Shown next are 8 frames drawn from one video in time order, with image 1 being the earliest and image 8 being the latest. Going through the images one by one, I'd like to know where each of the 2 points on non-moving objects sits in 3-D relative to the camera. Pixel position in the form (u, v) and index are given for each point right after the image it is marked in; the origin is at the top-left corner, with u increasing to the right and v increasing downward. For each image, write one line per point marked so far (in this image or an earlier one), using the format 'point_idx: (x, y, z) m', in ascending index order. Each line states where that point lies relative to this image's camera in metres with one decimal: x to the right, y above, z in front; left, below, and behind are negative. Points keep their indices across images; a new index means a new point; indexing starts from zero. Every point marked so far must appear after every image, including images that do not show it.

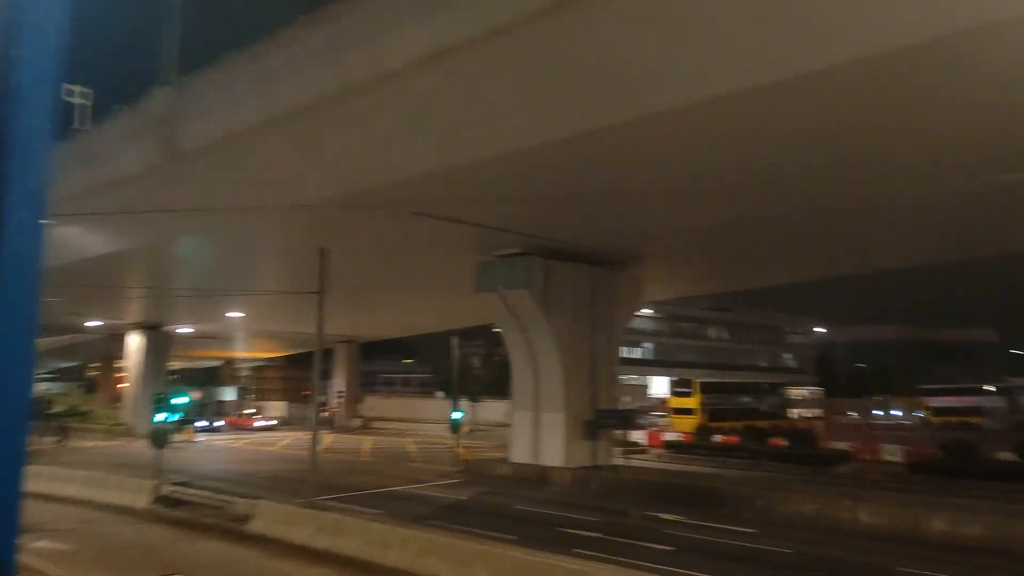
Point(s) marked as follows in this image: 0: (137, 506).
0: (-8.4, -4.9, +18.0) m
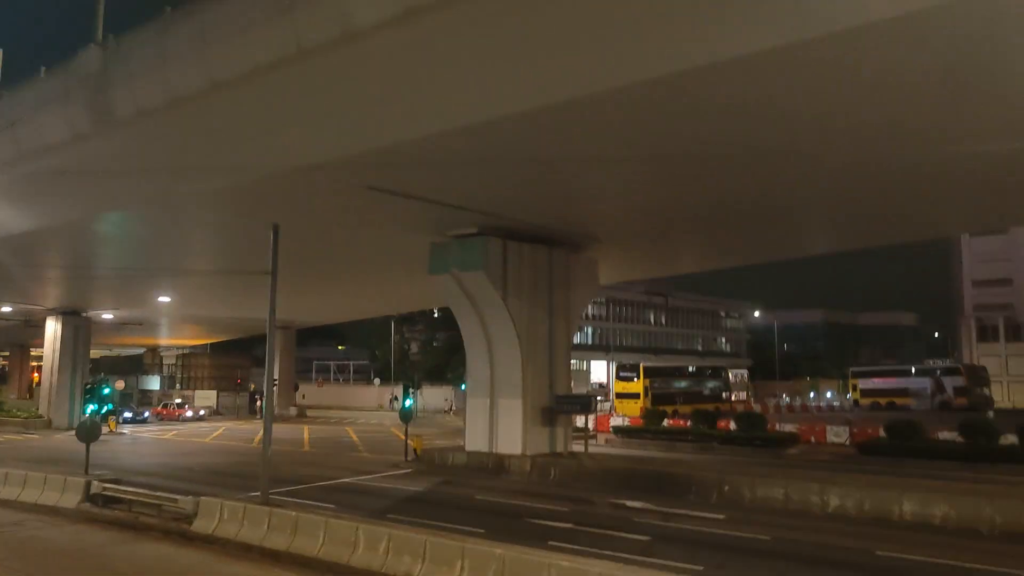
0: (-9.2, -4.5, +16.5) m
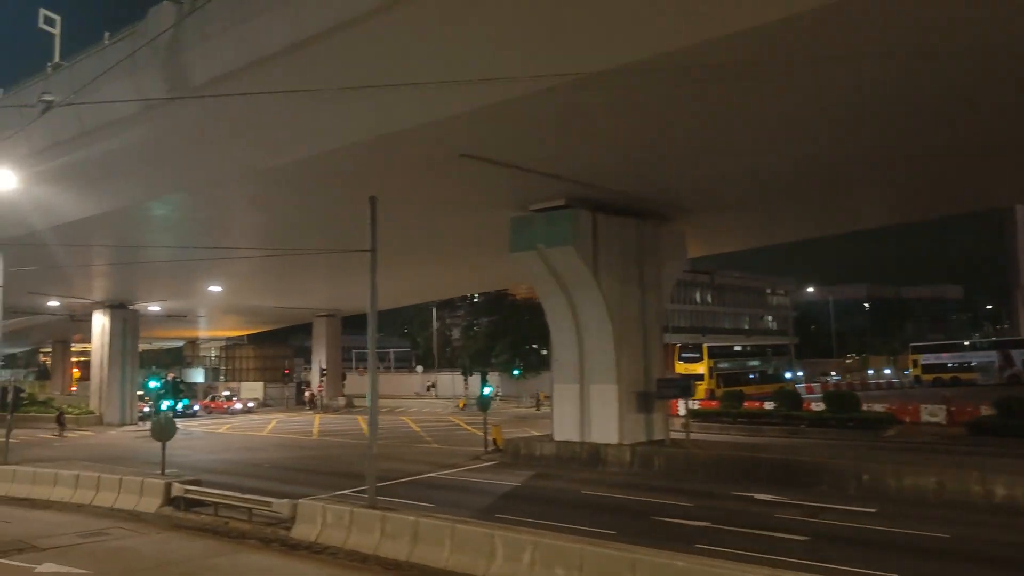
0: (-7.0, -4.3, +15.3) m
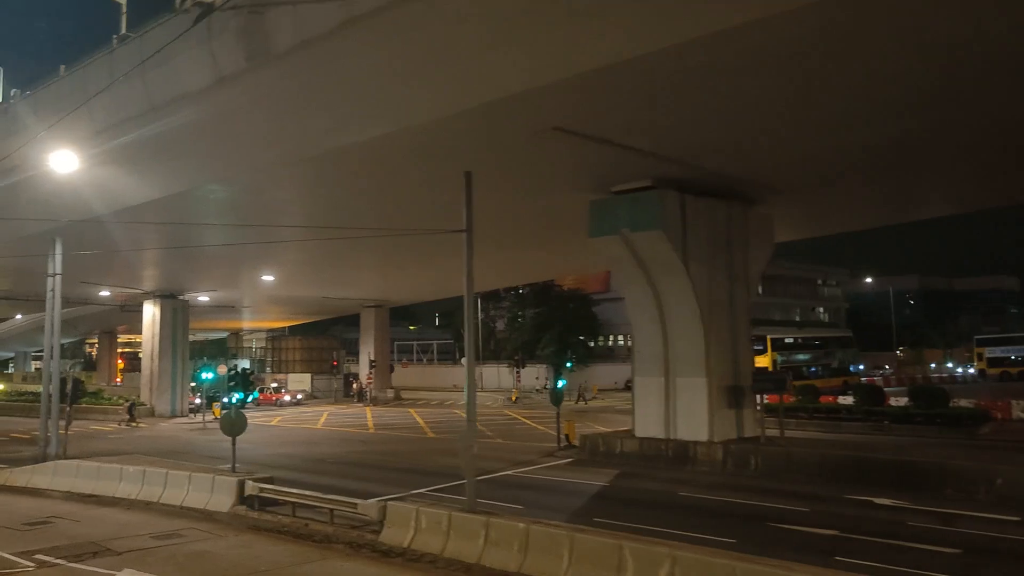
0: (-5.3, -4.0, +14.4) m
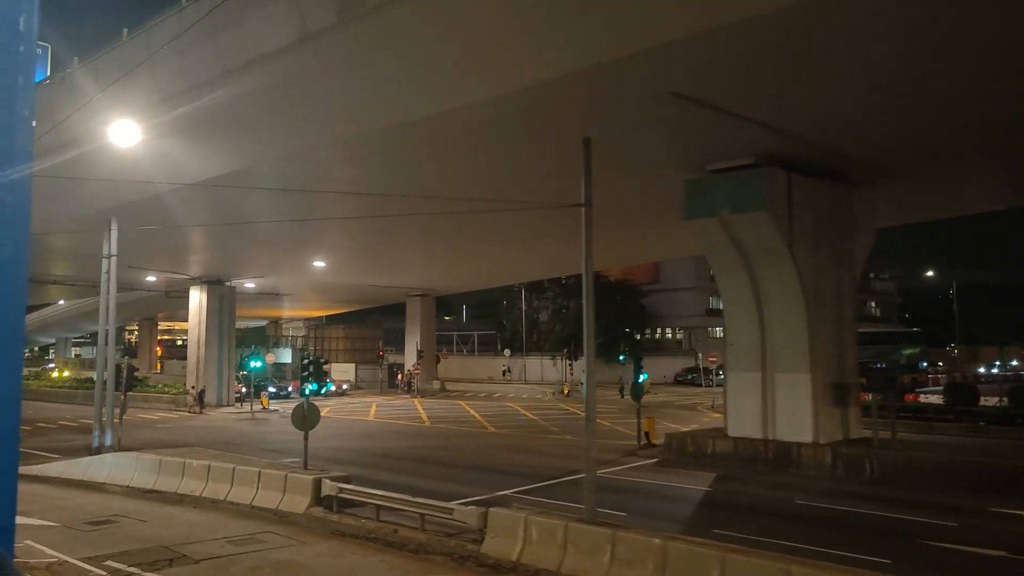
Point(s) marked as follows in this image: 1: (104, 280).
0: (-3.6, -3.7, +13.2) m
1: (-10.1, +0.2, +19.8) m
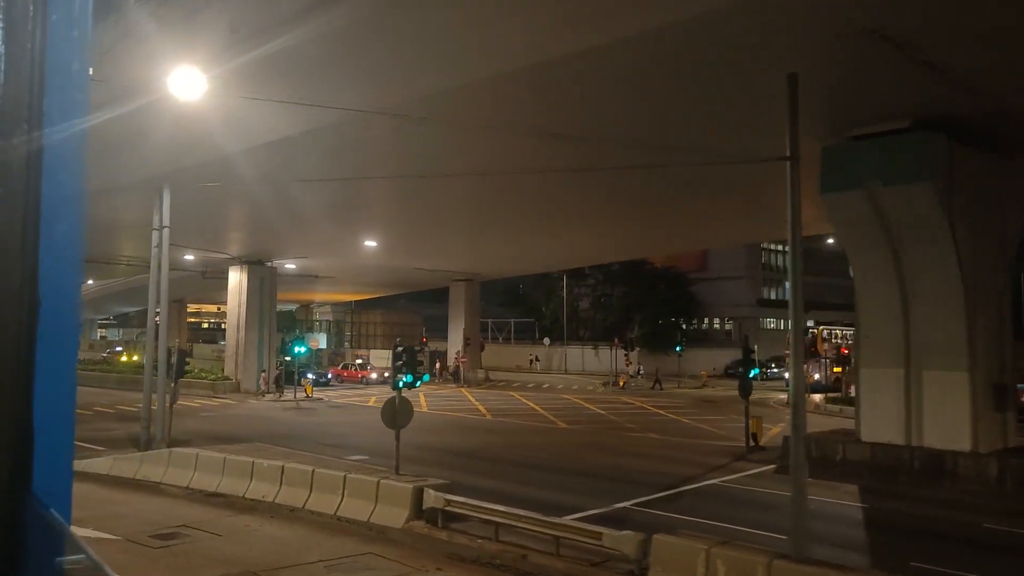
0: (-1.7, -3.3, +11.2) m
1: (-7.9, +0.7, +17.8) m
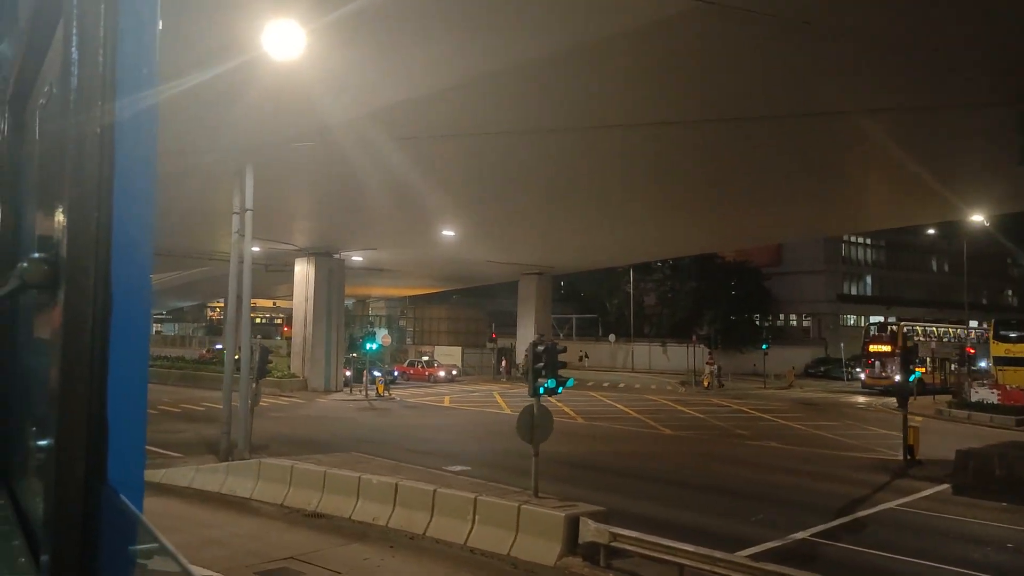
0: (+0.4, -3.2, +9.2) m
1: (-5.6, +0.9, +16.1) m
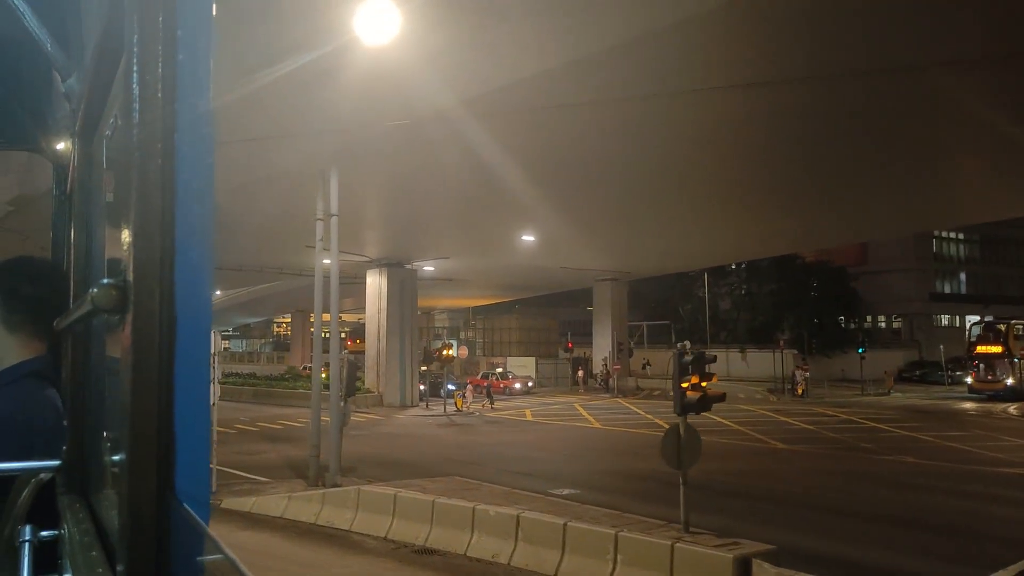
0: (+1.9, -3.2, +7.6) m
1: (-3.6, +0.7, +15.0) m
